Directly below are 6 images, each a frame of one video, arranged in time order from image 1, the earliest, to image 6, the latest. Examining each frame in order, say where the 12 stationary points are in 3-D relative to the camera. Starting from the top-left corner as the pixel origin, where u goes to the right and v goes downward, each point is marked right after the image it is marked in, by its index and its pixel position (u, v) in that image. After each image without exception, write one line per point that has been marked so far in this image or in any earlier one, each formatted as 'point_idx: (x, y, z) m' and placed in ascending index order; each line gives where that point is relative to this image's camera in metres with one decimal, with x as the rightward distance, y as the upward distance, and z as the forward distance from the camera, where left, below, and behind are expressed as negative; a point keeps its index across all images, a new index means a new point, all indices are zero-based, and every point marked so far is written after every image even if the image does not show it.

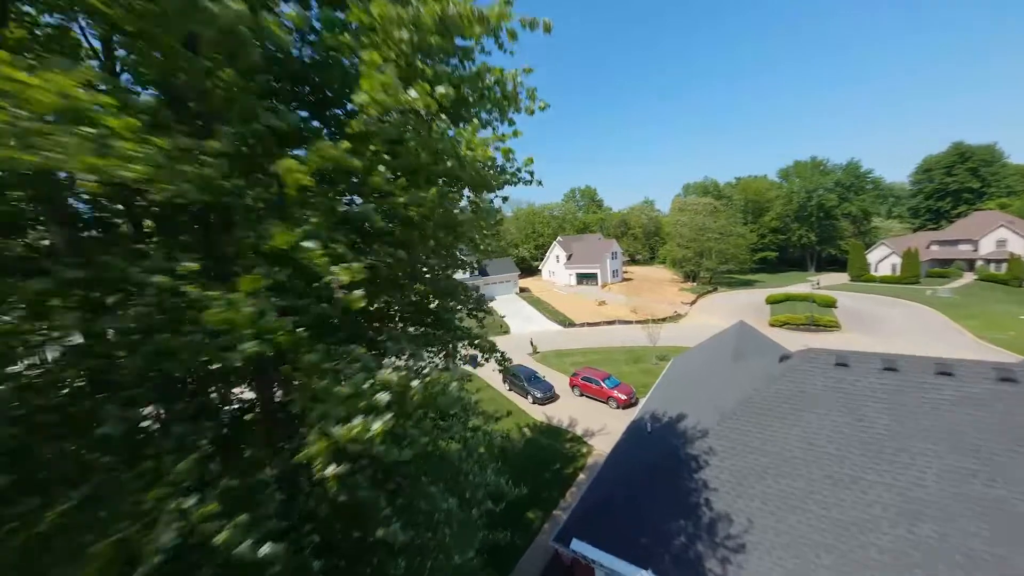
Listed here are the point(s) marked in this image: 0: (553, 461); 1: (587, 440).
0: (+1.8, -7.5, +15.6) m
1: (+3.6, -7.2, +17.0) m
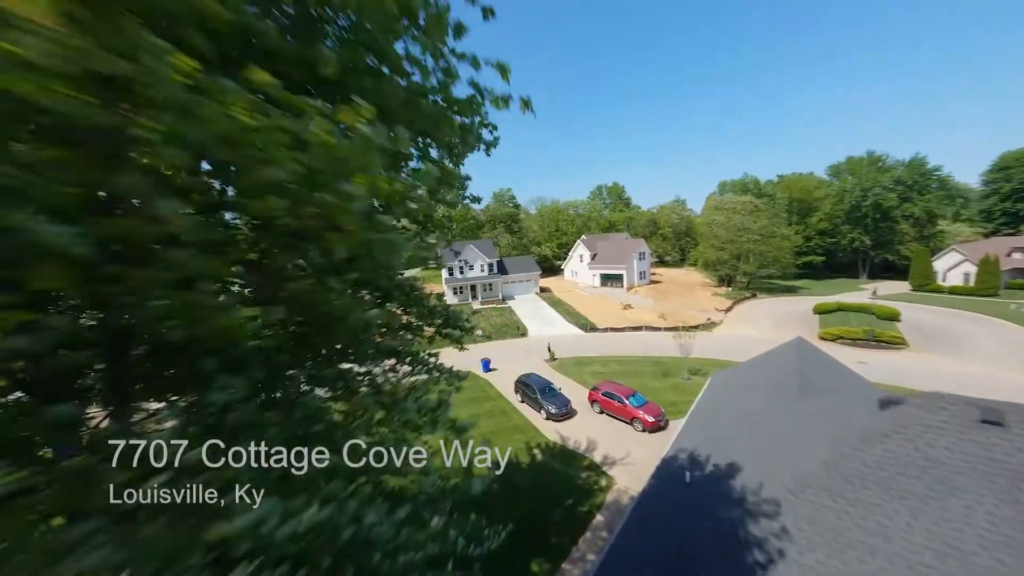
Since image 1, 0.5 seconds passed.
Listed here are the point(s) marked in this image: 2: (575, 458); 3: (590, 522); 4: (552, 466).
0: (+2.0, -7.7, +13.3) m
1: (+3.9, -7.4, +14.6) m
2: (+2.7, -7.2, +15.3) m
3: (+2.7, -7.9, +12.2) m
4: (+1.7, -7.4, +14.9) m
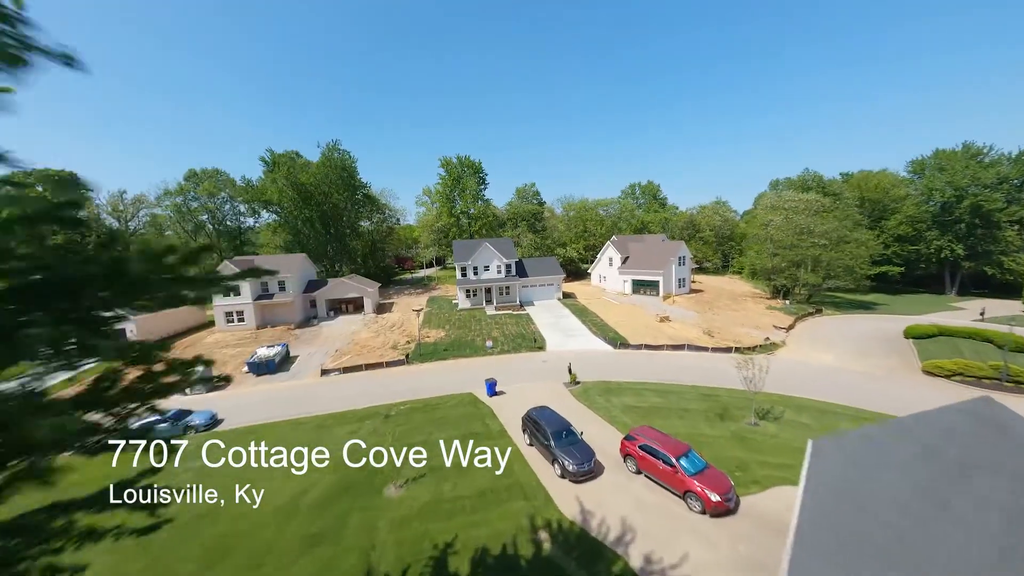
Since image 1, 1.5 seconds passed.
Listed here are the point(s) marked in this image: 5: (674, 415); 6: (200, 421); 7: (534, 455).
0: (+1.7, -8.0, +8.3) m
1: (+3.6, -7.8, +9.5) m
2: (+2.5, -7.6, +10.2) m
3: (+2.3, -8.3, +7.1) m
4: (+1.5, -7.7, +9.9) m
5: (+8.2, -6.4, +18.1) m
6: (-16.7, -7.1, +19.0) m
7: (+0.9, -7.1, +15.3) m
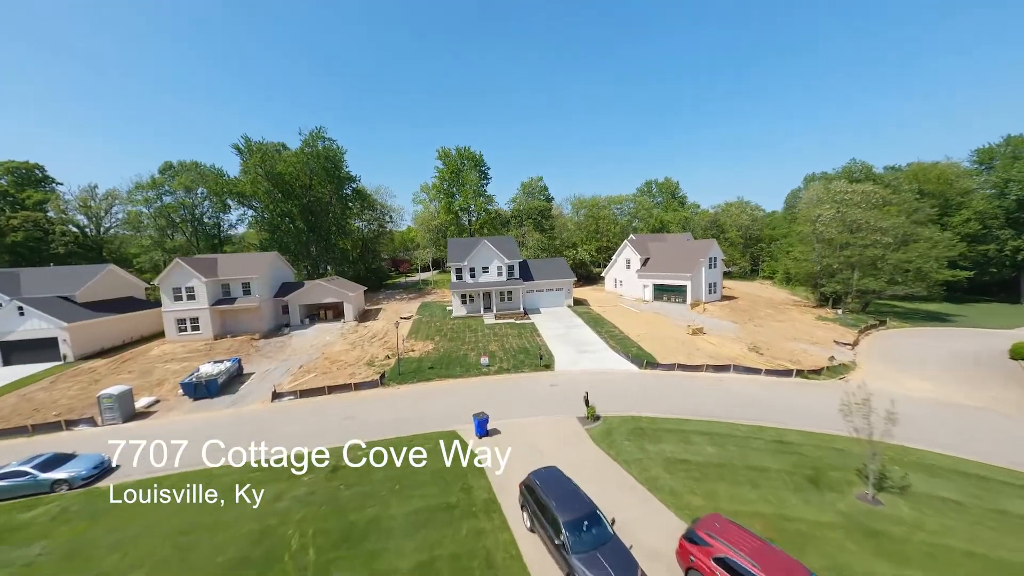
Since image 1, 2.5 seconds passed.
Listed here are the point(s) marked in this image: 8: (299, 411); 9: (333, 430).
0: (+1.3, -8.0, +2.7) m
1: (+3.3, -7.8, +3.9) m
2: (+2.2, -7.6, +4.6) m
3: (+1.9, -8.2, +1.5) m
4: (+1.1, -7.7, +4.3) m
5: (+8.0, -6.5, +12.4) m
6: (-16.8, -7.1, +13.9) m
7: (+0.7, -7.2, +9.8) m
8: (-11.8, -6.8, +19.8) m
9: (-8.8, -7.0, +17.7) m
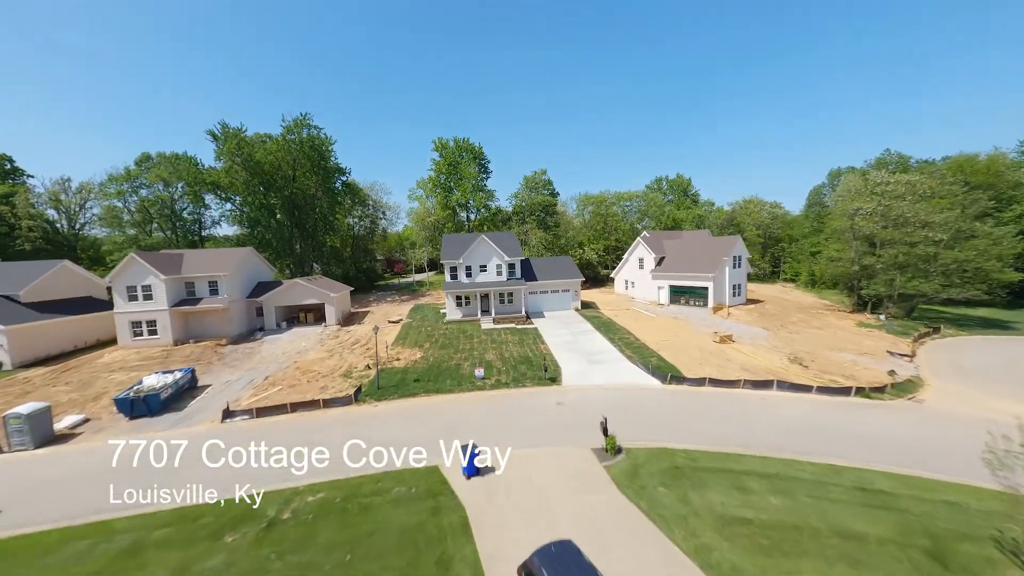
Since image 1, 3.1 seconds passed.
0: (+1.2, -7.7, -0.9) m
1: (+3.1, -7.5, +0.2) m
2: (+2.0, -7.4, +1.0) m
3: (+1.7, -7.9, -2.1) m
4: (+1.0, -7.4, +0.7) m
5: (+7.9, -6.4, +8.8) m
6: (-16.9, -6.9, +10.4) m
7: (+0.5, -7.0, +6.2) m
8: (-11.9, -6.6, +16.3) m
9: (-8.9, -6.8, +14.2) m
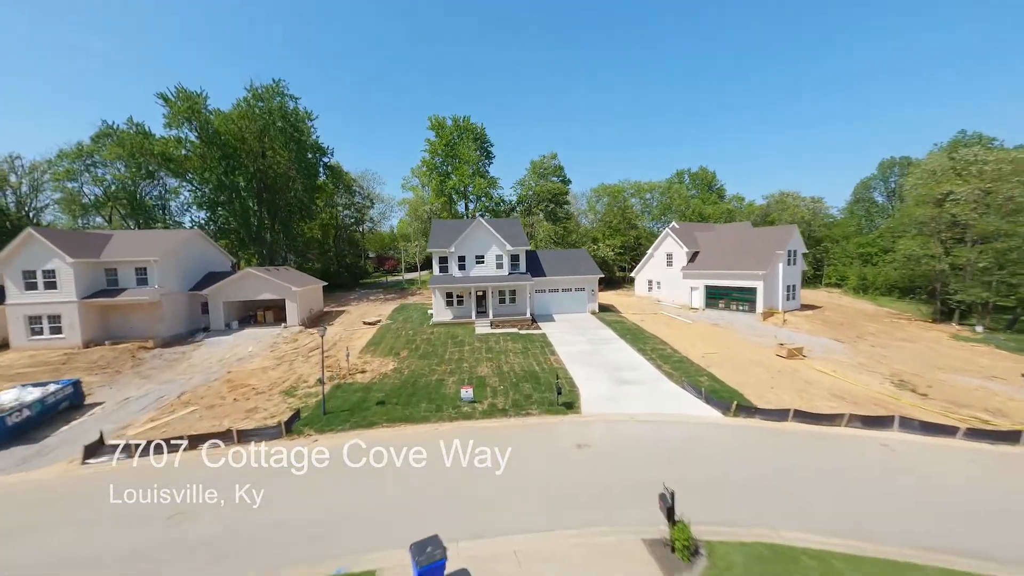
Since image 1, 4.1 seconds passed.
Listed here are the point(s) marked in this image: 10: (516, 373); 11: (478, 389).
0: (+0.9, -6.9, -6.6) m
1: (+2.9, -6.8, -5.5) m
2: (+1.8, -6.6, -4.8) m
3: (+1.4, -7.1, -7.9) m
4: (+0.7, -6.6, -5.1) m
5: (+7.7, -5.9, +3.0) m
6: (-17.1, -6.0, +4.8) m
7: (+0.4, -6.3, +0.4) m
8: (-11.9, -5.9, +10.7) m
9: (-9.0, -6.1, +8.5) m
10: (+0.2, -4.2, +17.5) m
11: (-1.5, -4.6, +16.2) m
